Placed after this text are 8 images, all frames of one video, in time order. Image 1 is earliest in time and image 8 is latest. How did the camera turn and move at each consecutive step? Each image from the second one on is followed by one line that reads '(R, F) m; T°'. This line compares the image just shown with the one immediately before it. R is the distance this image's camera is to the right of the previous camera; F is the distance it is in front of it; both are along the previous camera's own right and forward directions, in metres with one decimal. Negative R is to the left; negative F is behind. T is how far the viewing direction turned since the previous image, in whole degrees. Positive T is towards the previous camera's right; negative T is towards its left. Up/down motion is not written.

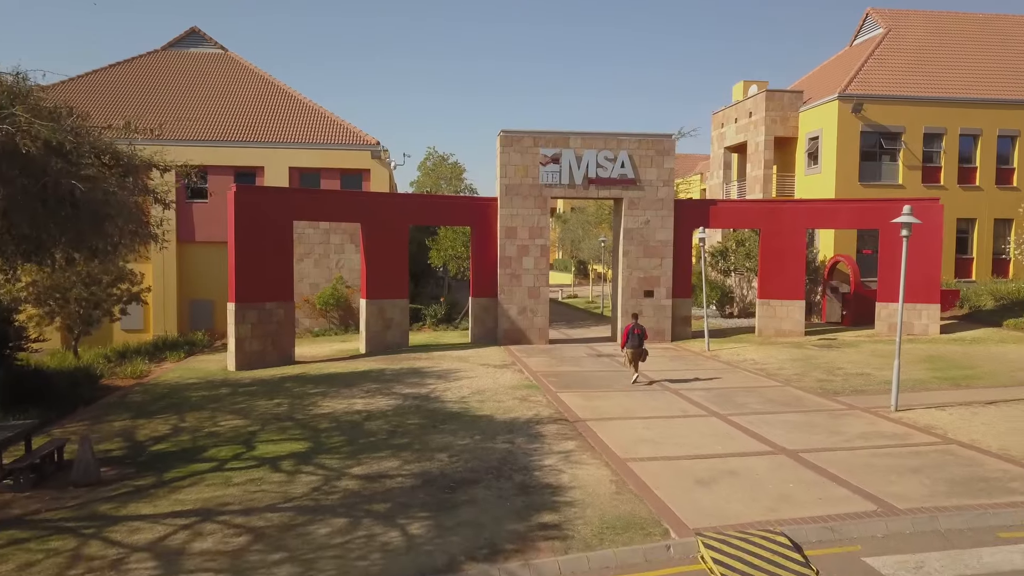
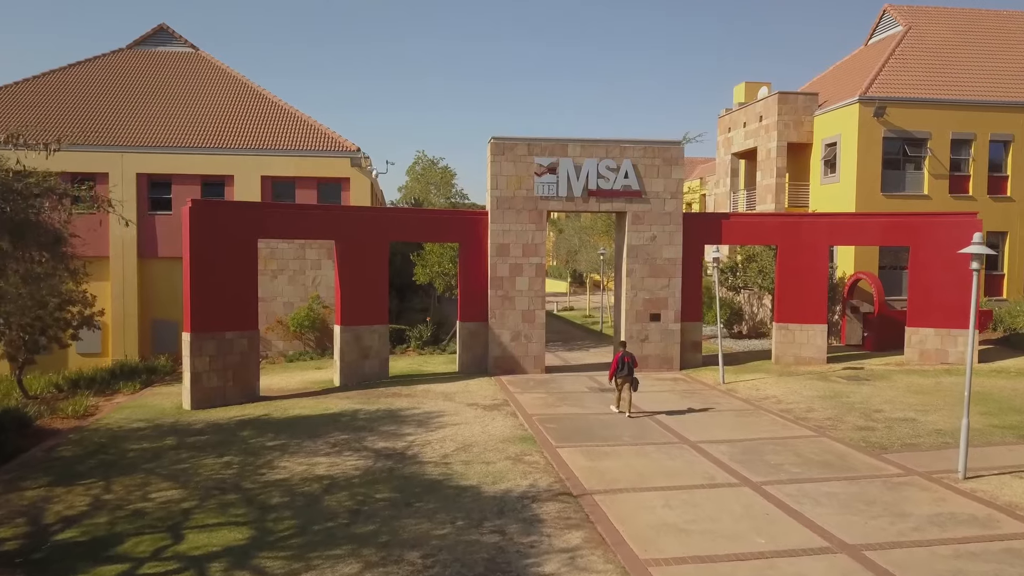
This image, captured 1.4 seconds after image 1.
(0.0, +2.1) m; 0°
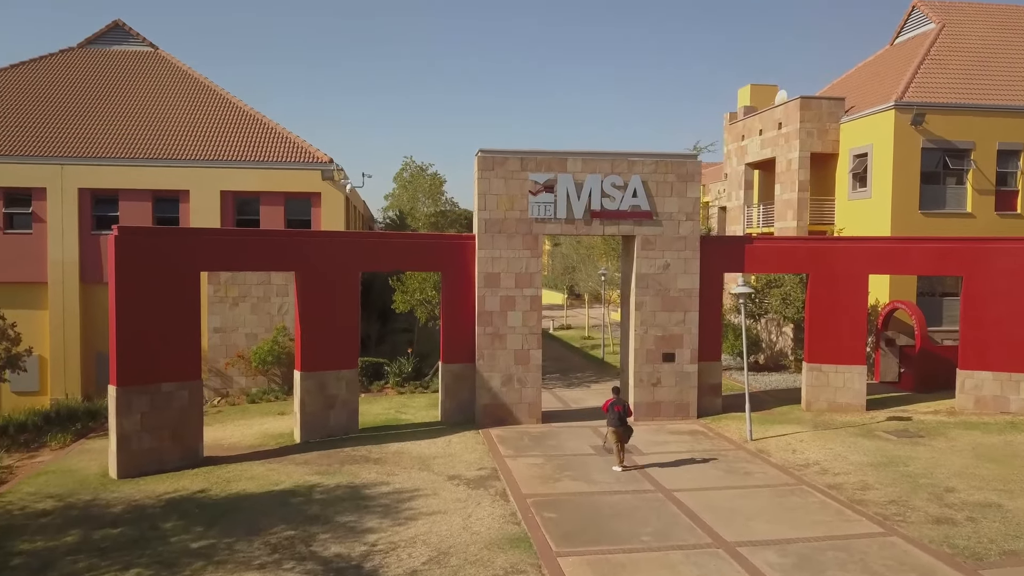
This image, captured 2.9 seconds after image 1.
(+0.1, +2.7) m; 0°
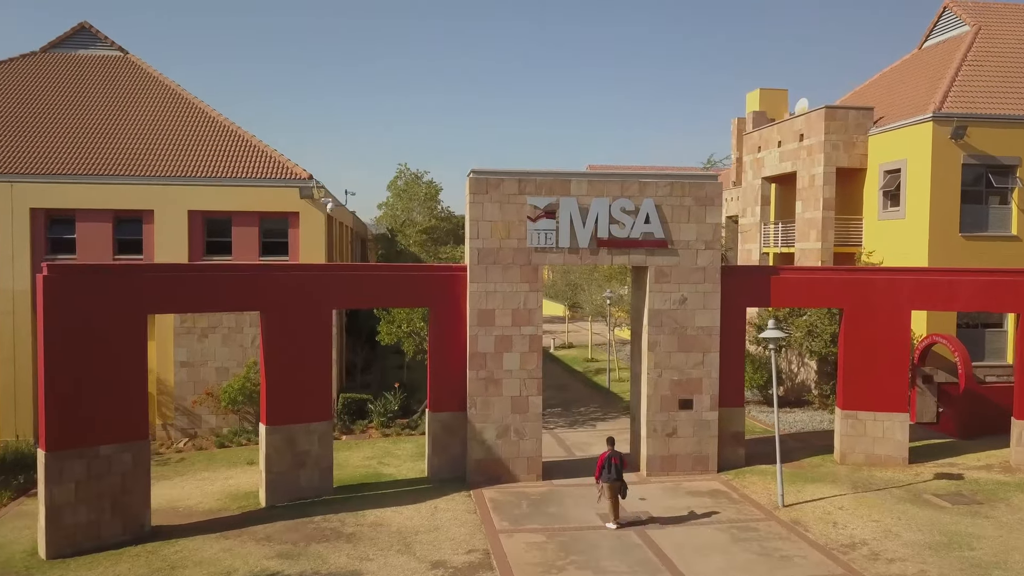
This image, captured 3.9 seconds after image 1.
(+0.1, +2.0) m; 0°
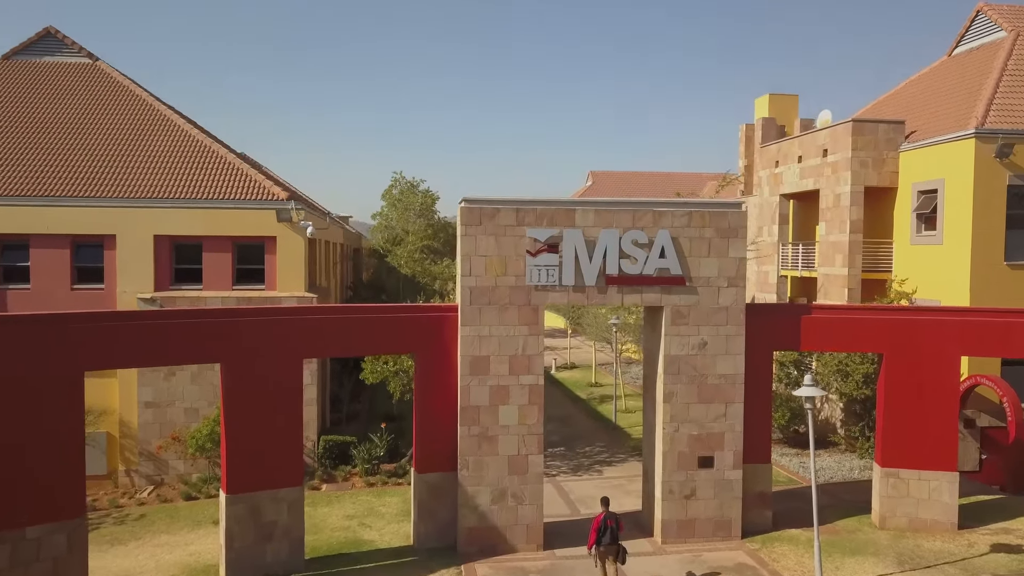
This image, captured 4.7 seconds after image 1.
(+0.1, +1.8) m; 0°
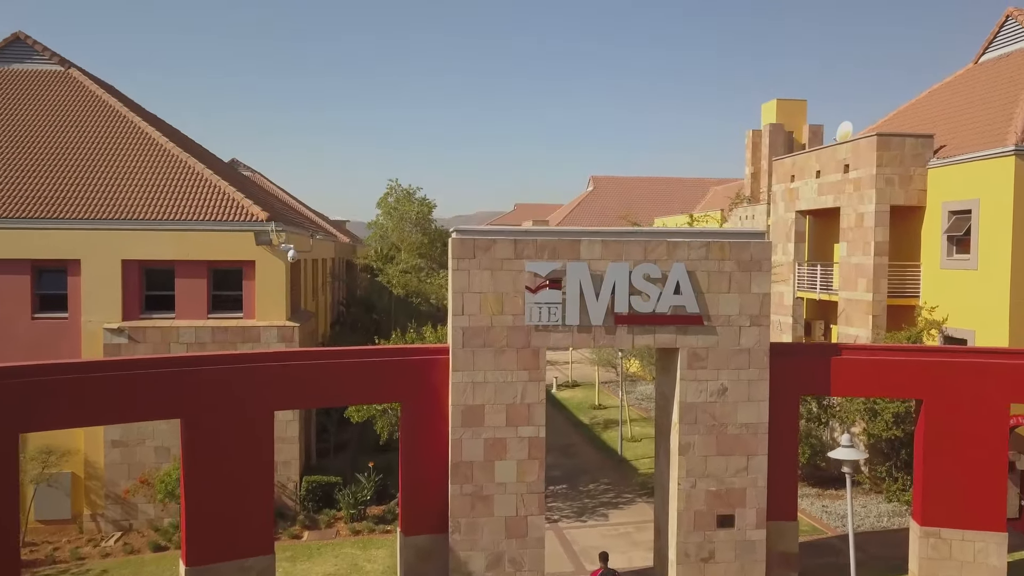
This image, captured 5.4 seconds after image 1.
(0.0, +1.4) m; 0°
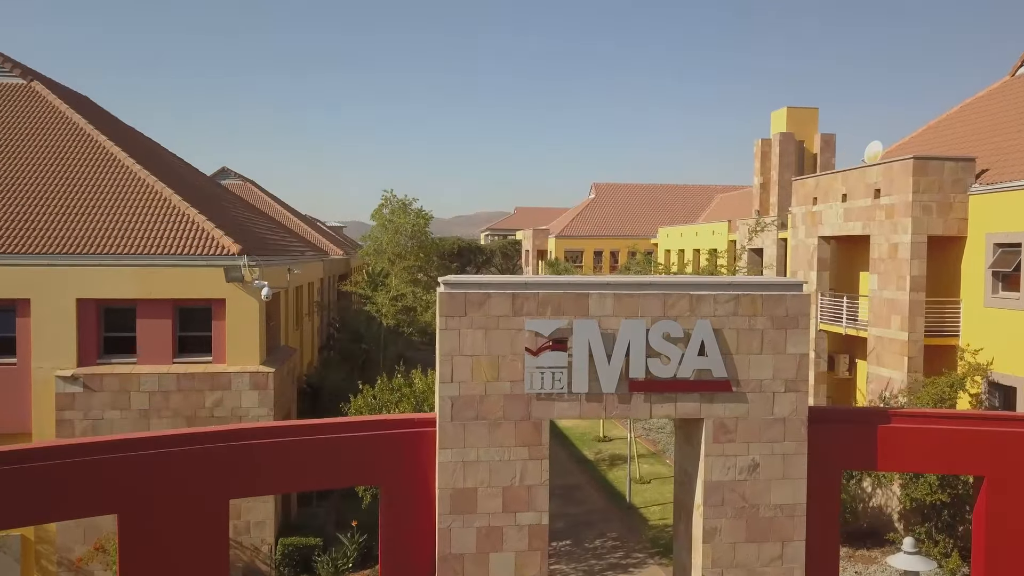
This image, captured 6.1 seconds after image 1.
(0.0, +1.6) m; 0°
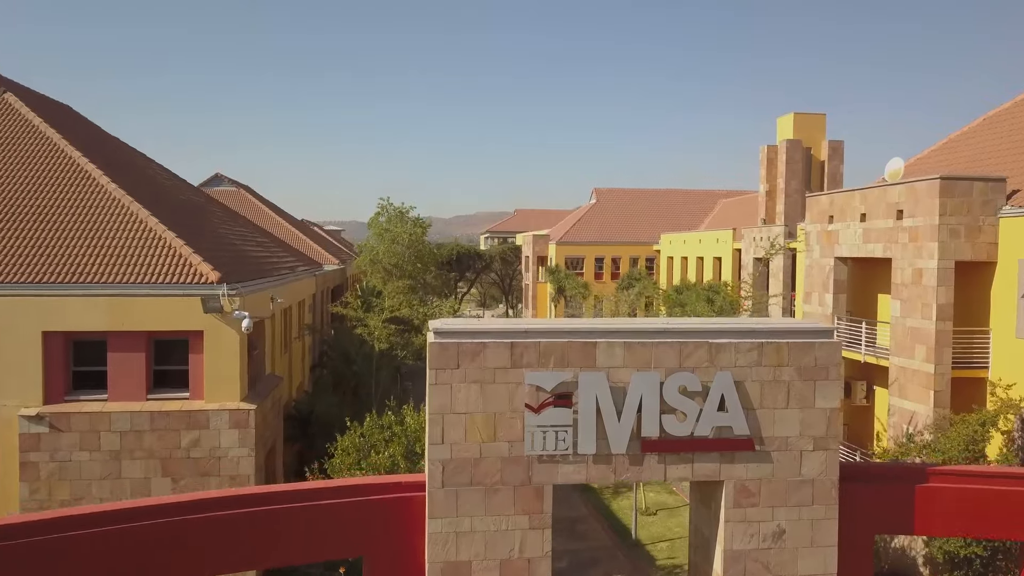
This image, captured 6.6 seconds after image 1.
(0.0, +1.0) m; 0°
